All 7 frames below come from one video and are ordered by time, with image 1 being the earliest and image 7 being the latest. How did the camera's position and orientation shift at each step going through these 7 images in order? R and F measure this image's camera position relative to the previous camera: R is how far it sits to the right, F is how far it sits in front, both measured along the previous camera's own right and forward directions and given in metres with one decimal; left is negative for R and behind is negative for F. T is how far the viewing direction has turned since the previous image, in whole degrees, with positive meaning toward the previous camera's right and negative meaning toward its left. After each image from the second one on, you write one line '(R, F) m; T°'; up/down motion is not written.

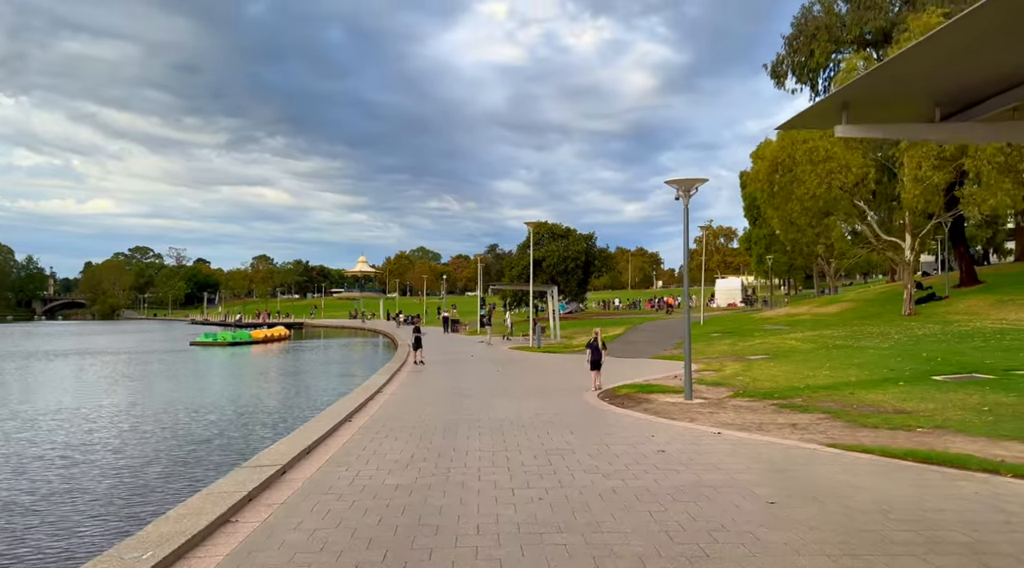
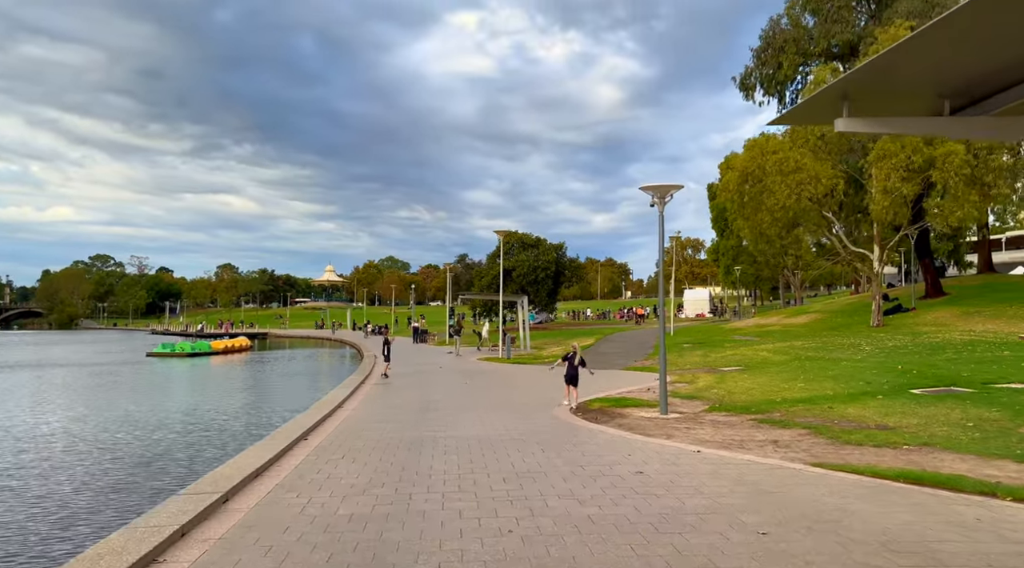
(0.0, +0.6) m; +2°
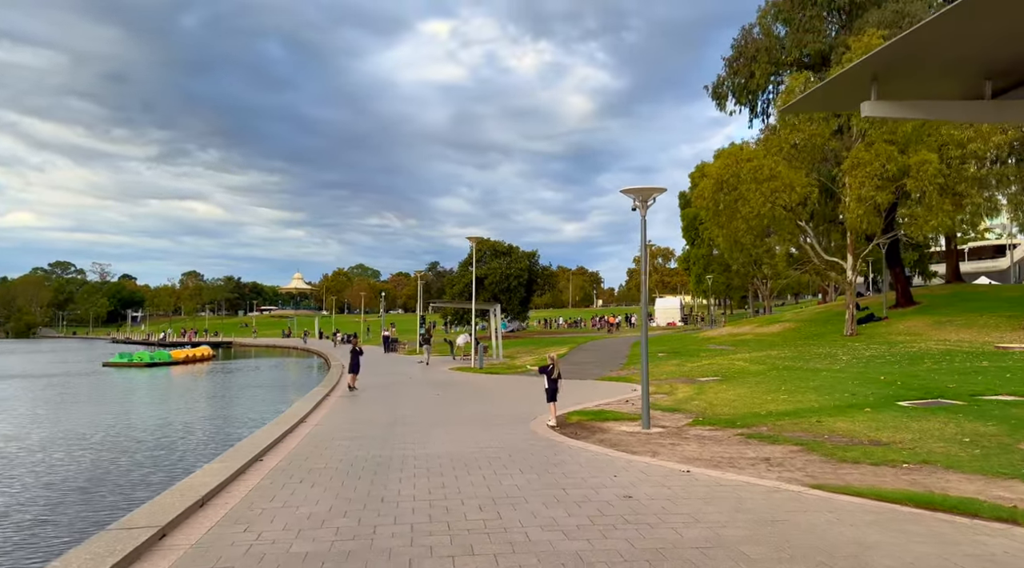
(-0.1, +0.7) m; +2°
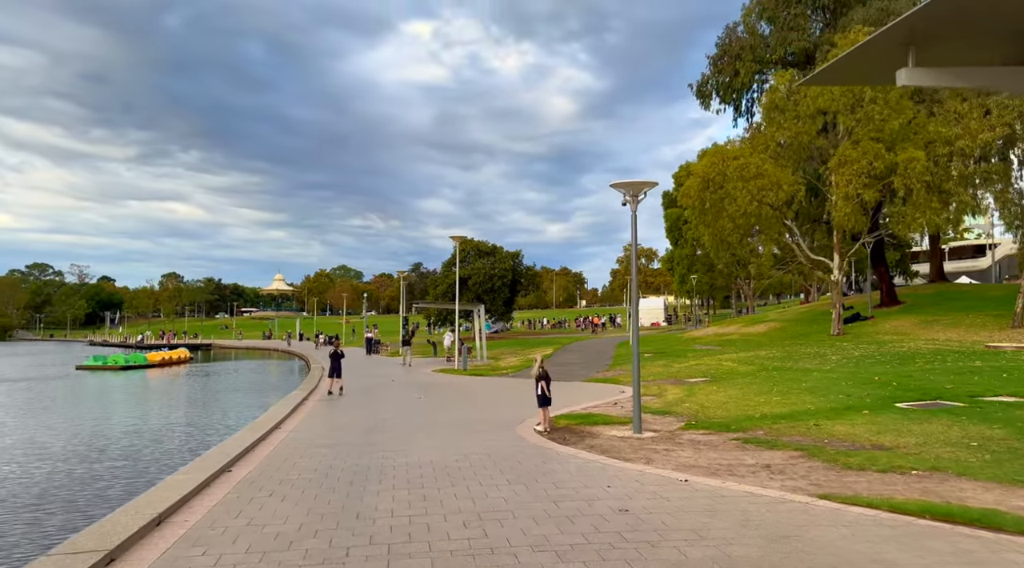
(0.0, +0.6) m; +1°
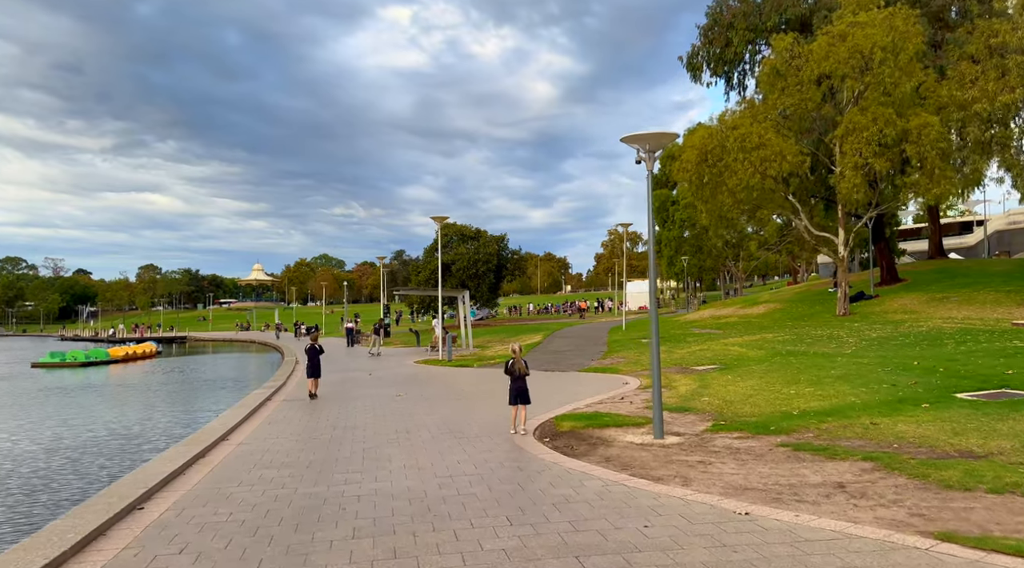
(-0.1, +2.1) m; +1°
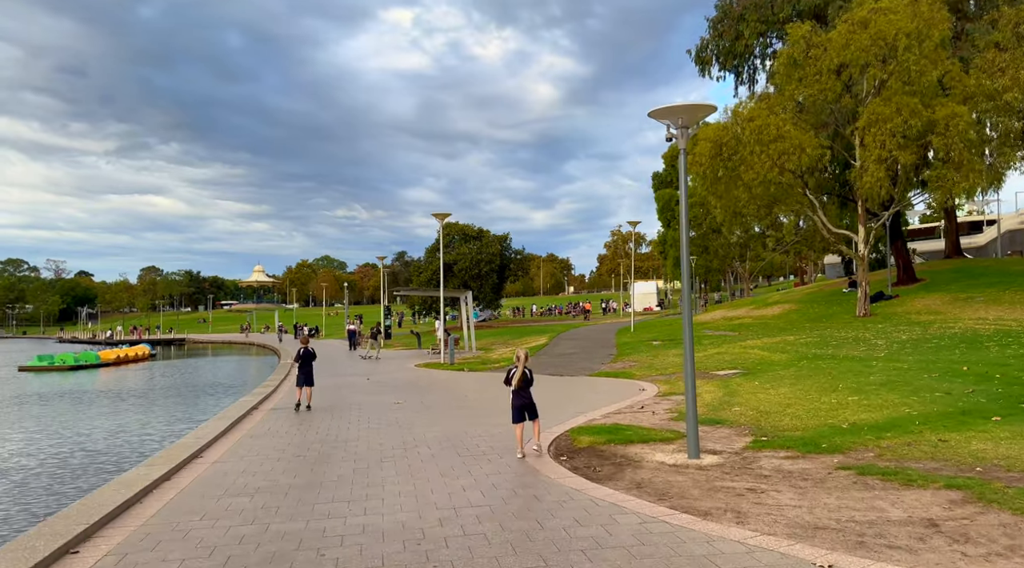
(-0.1, +1.3) m; 0°
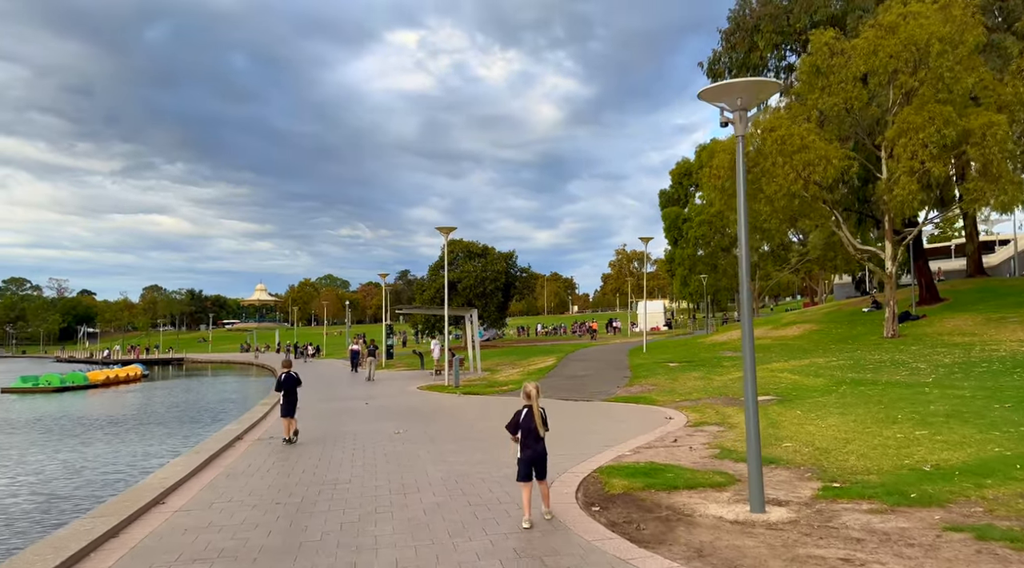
(-0.2, +1.4) m; 0°
